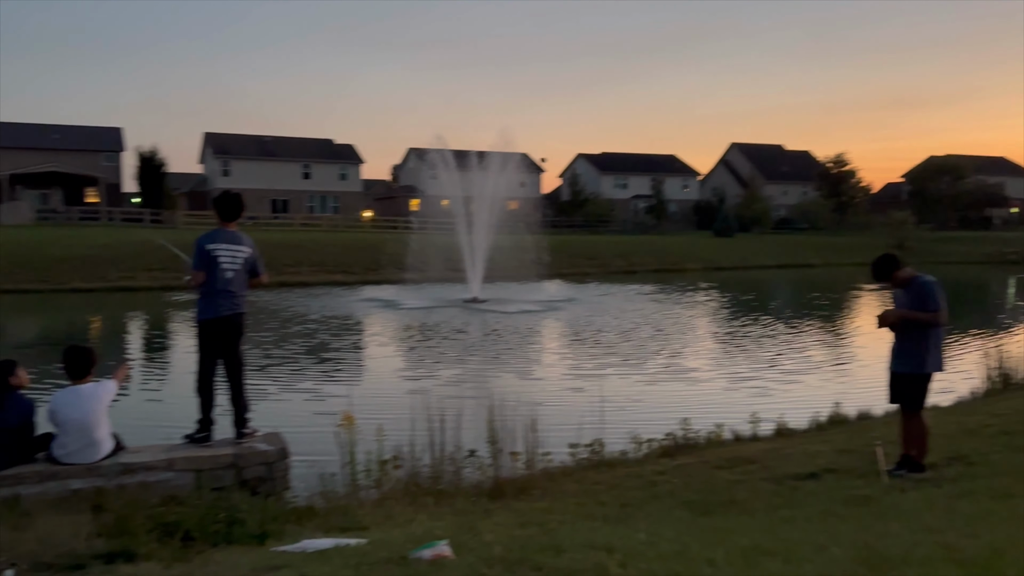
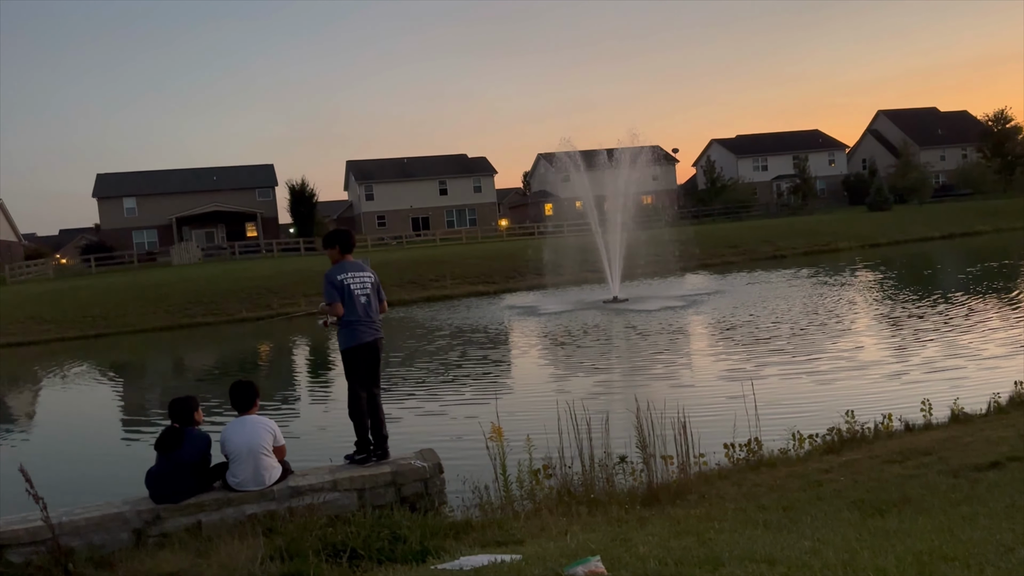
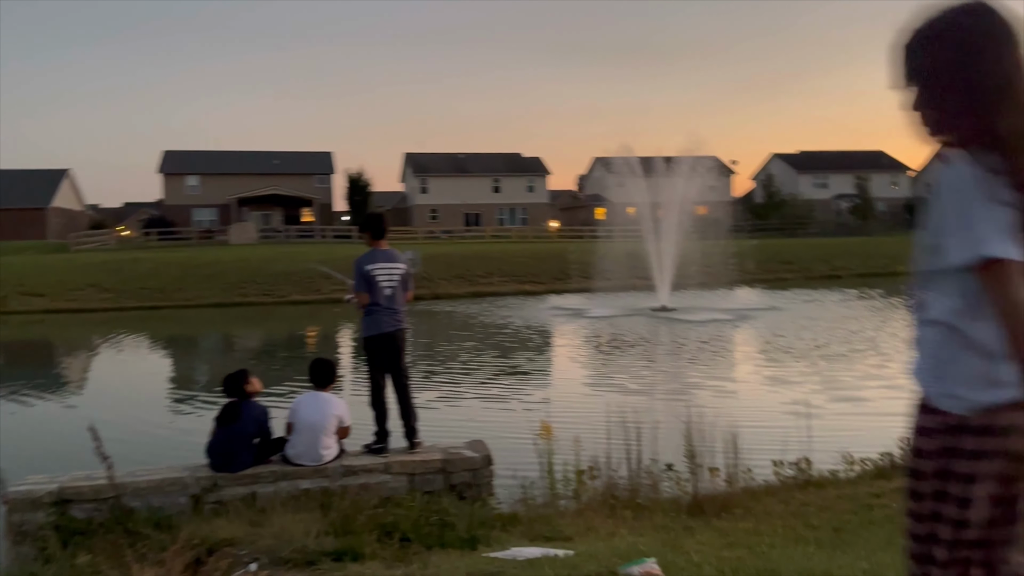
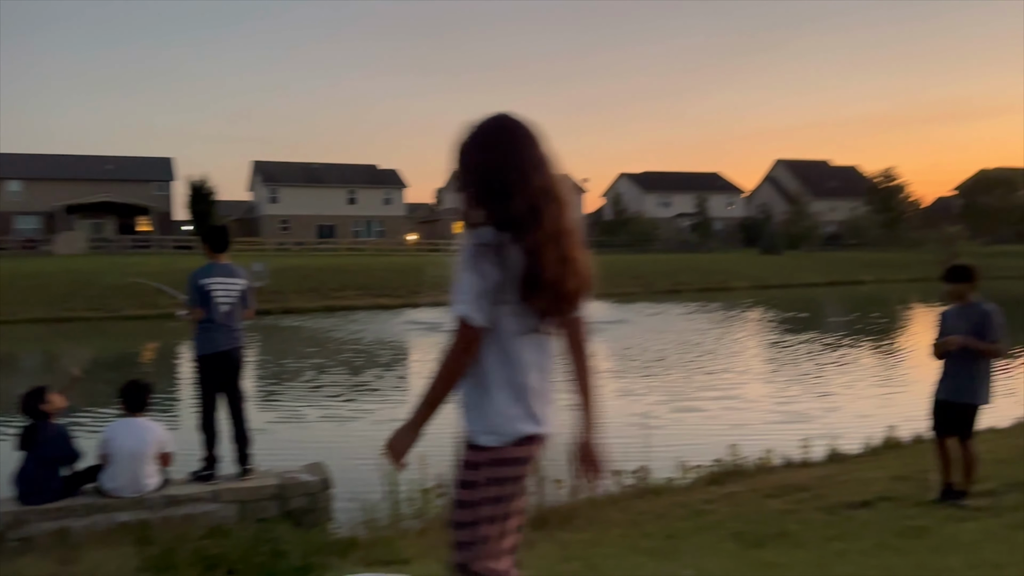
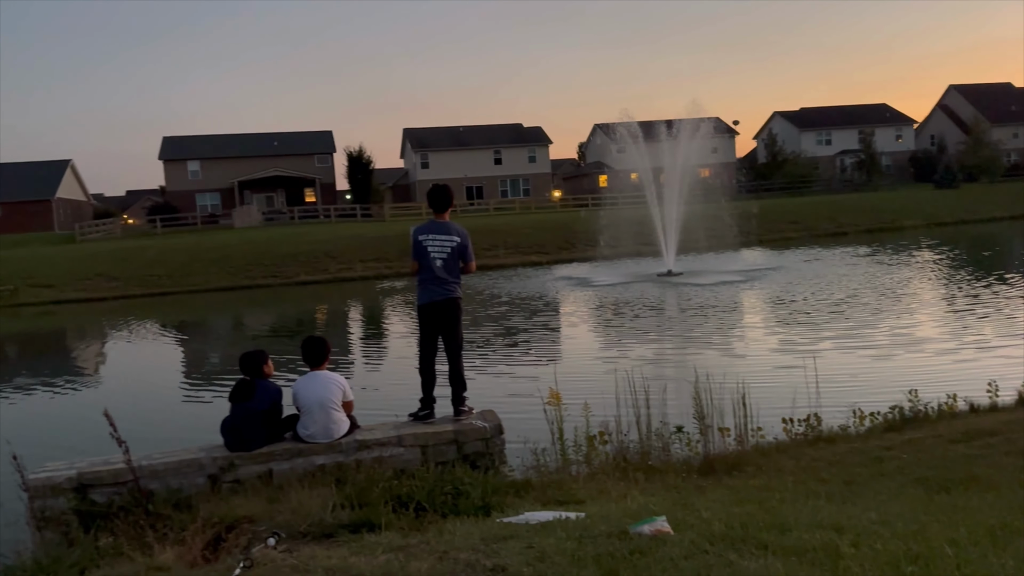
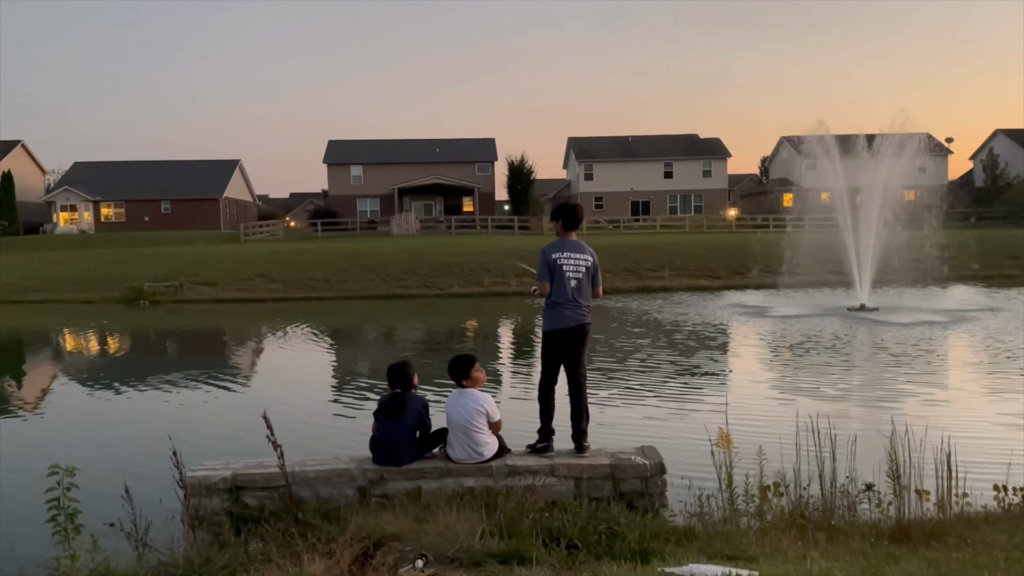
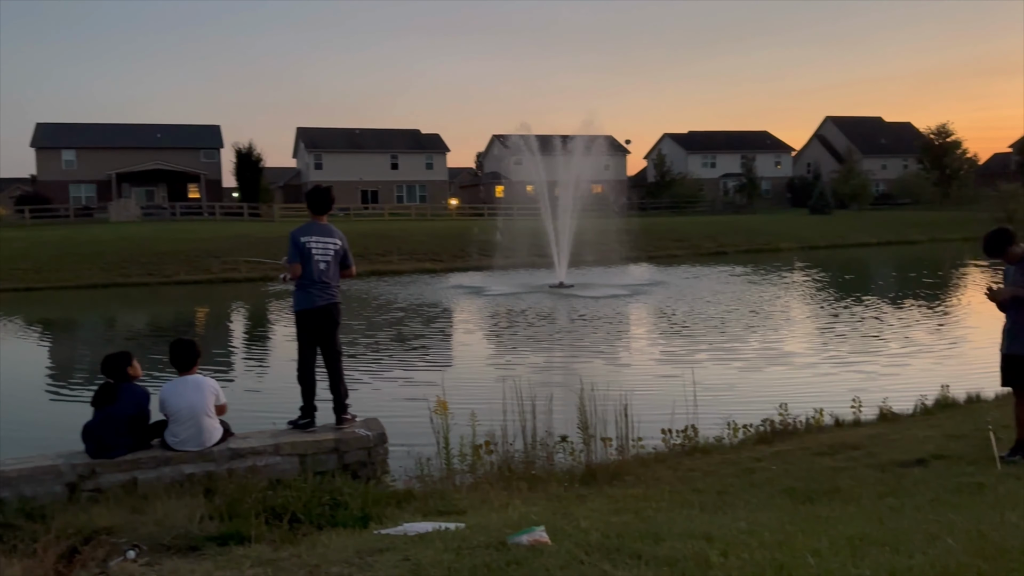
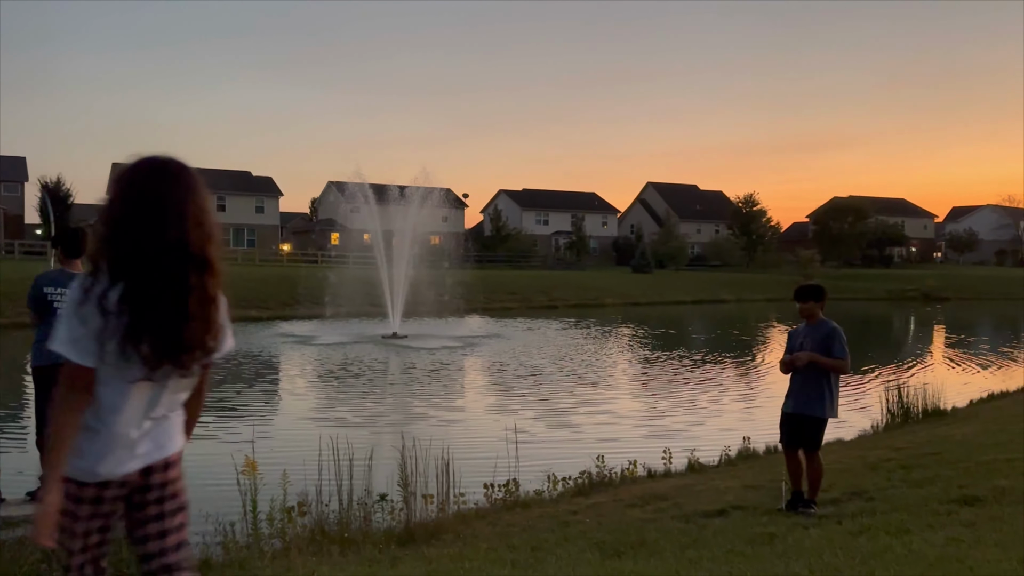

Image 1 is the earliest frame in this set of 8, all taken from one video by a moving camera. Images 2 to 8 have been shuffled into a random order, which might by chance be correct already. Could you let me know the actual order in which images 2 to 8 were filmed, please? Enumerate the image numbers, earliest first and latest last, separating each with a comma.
7, 5, 2, 6, 3, 4, 8
